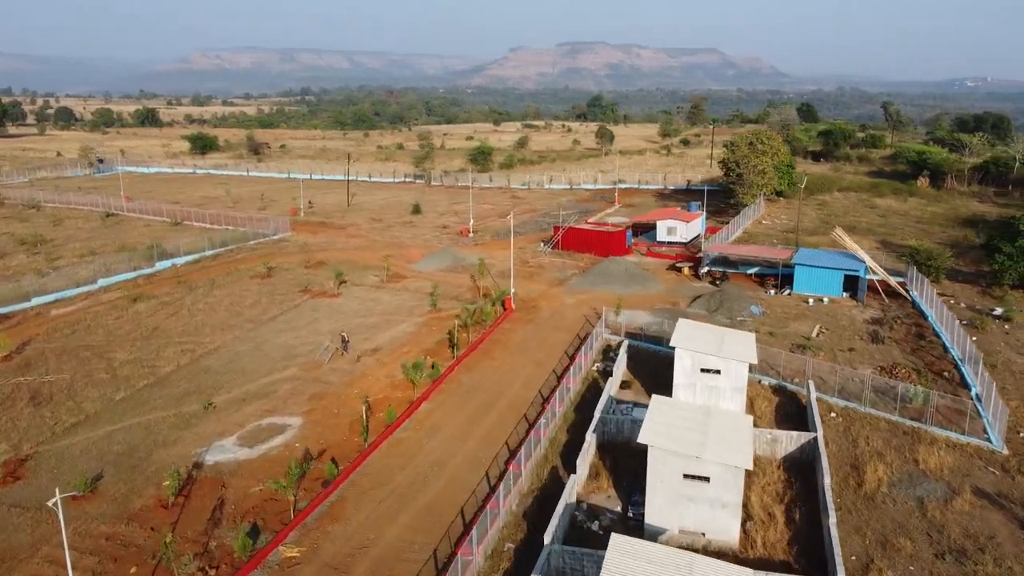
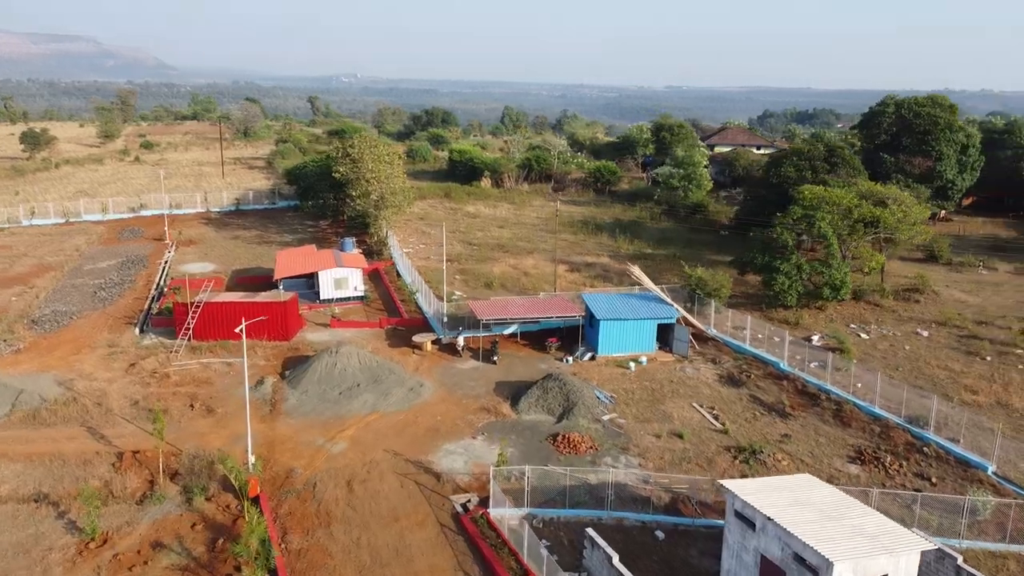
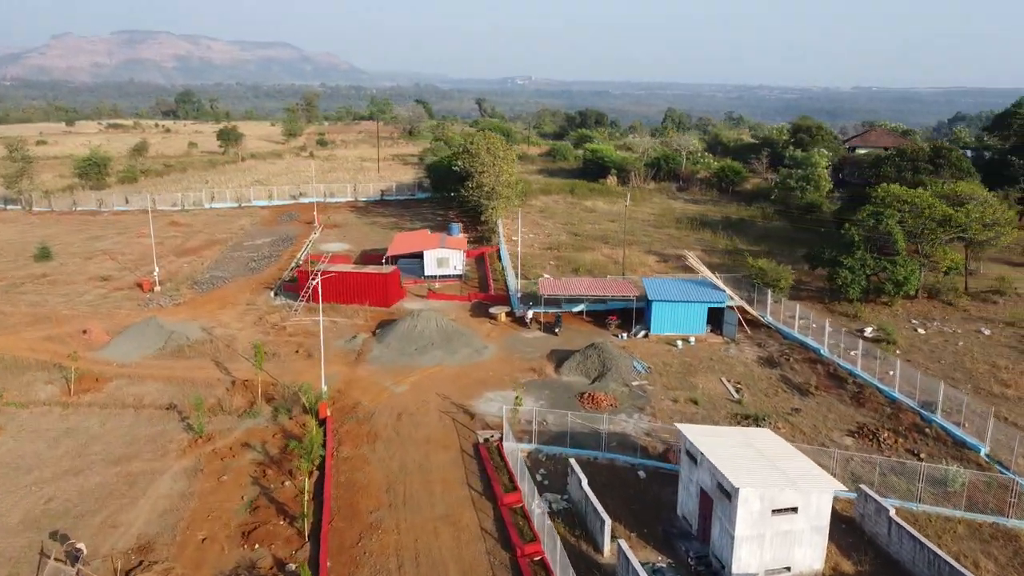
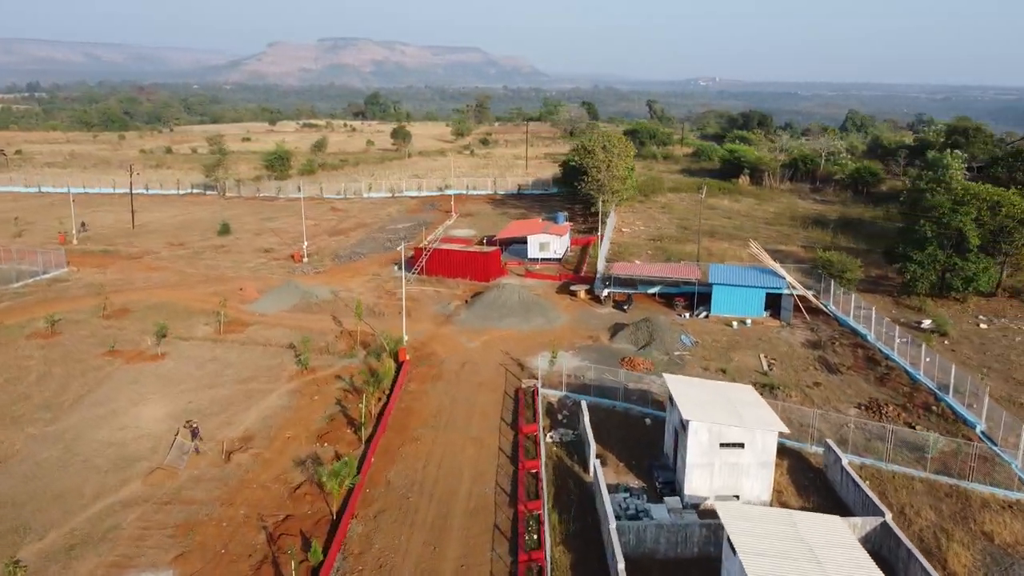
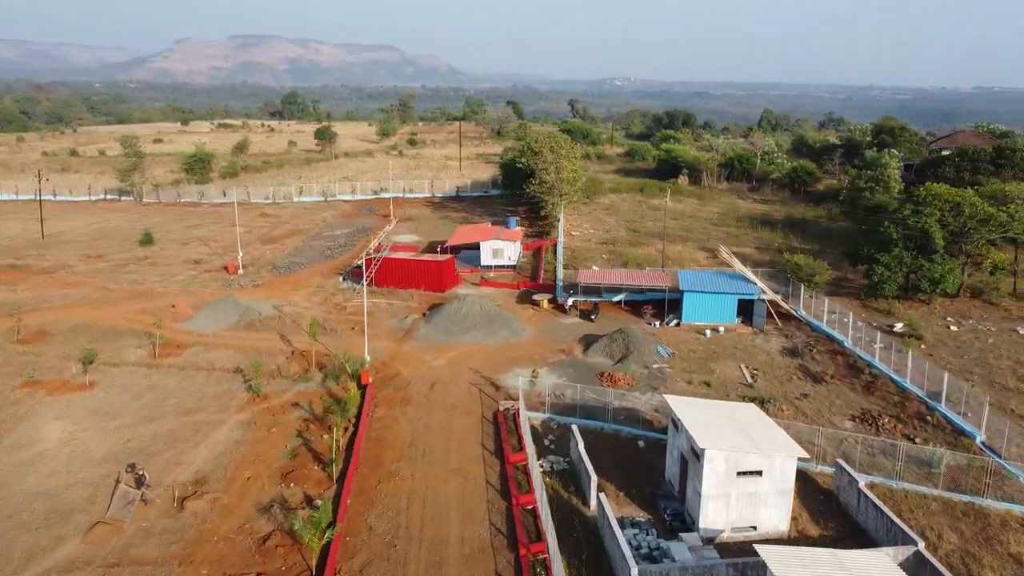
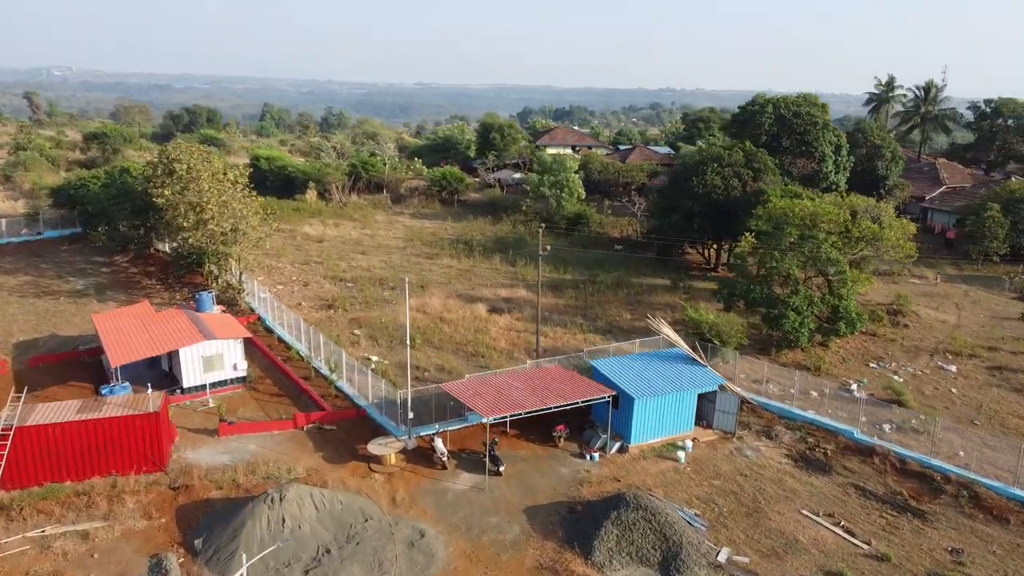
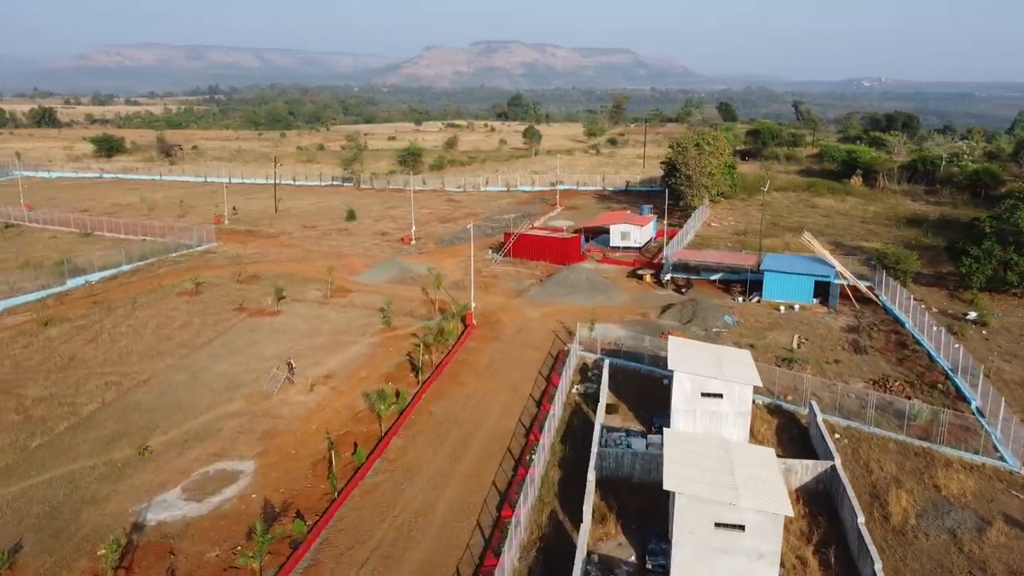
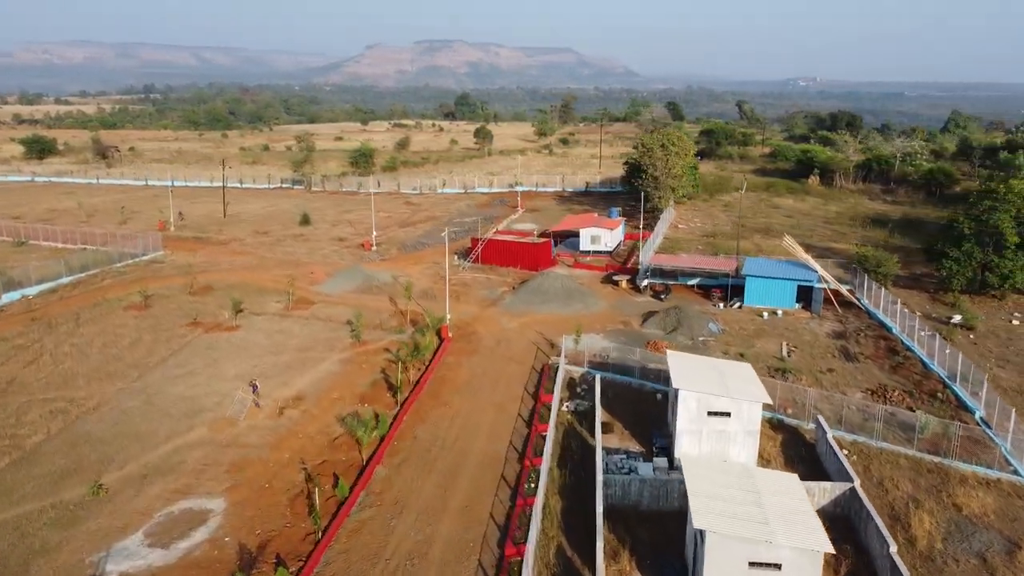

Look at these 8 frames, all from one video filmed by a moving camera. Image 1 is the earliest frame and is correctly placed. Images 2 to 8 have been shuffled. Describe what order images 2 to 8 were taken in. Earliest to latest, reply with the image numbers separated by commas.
7, 8, 4, 5, 3, 2, 6
